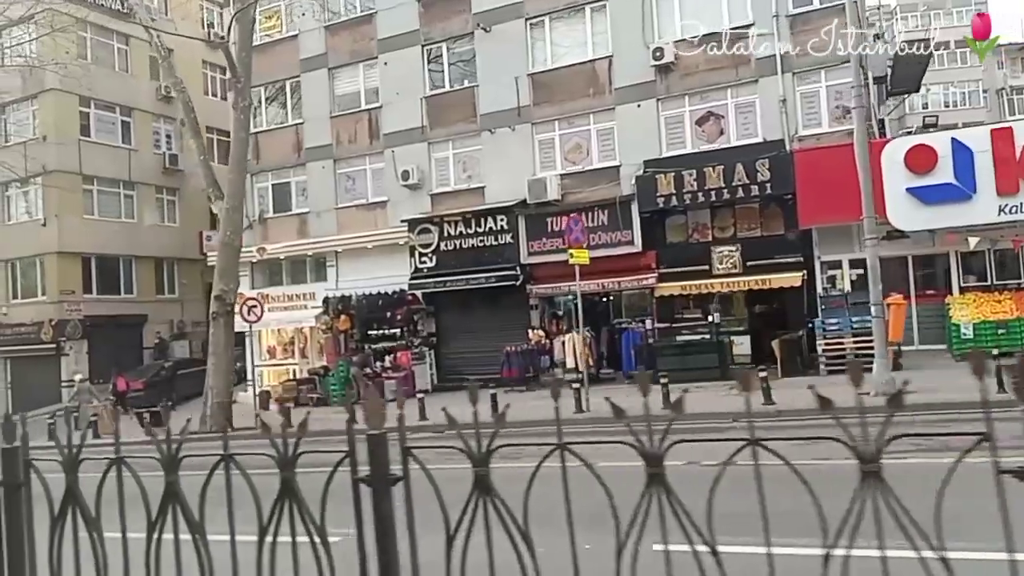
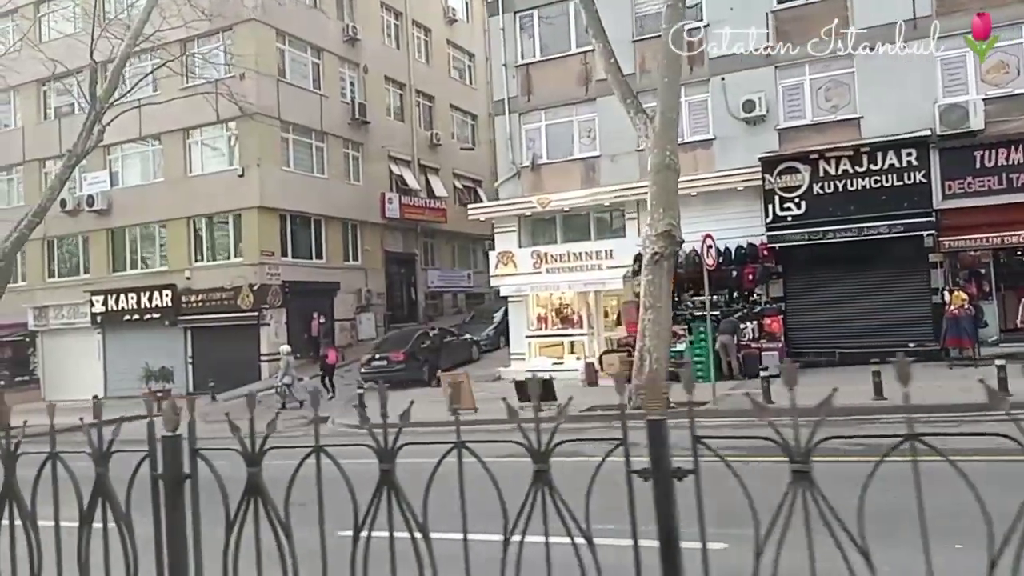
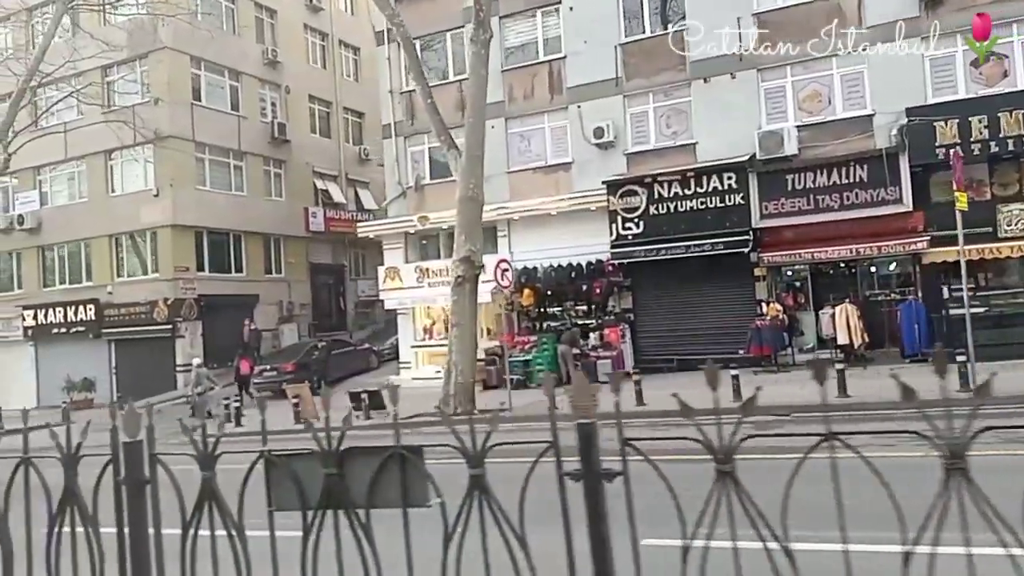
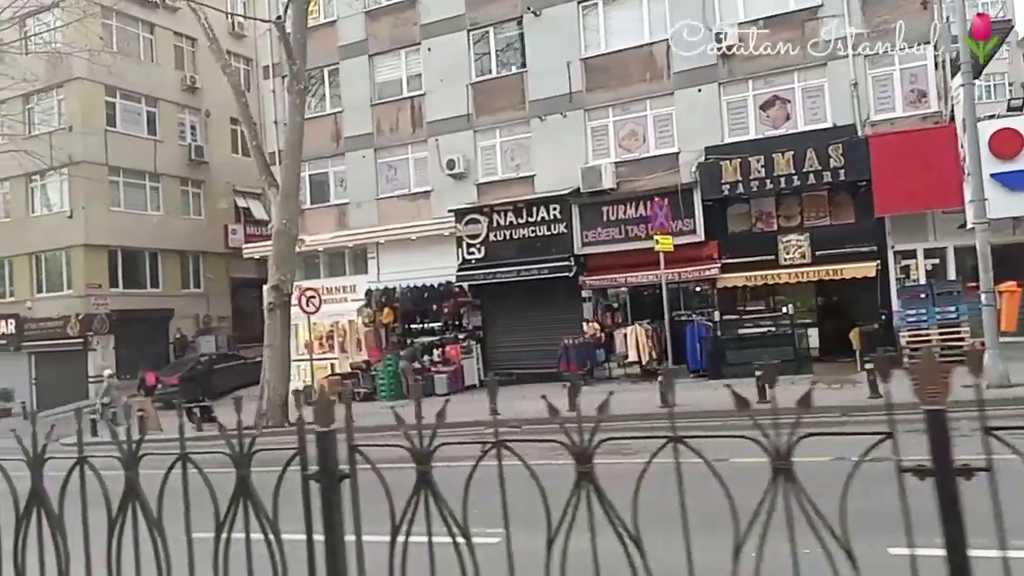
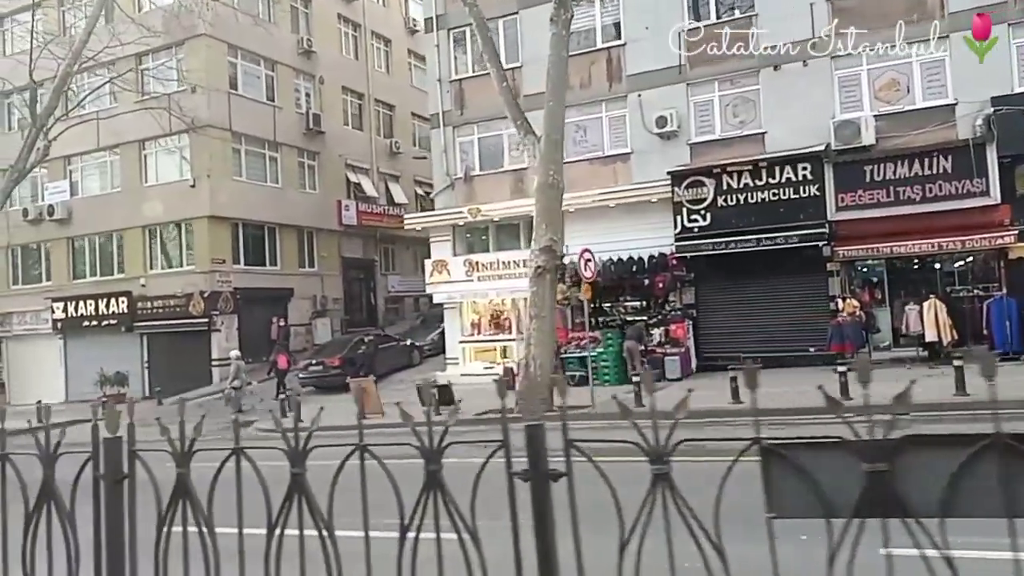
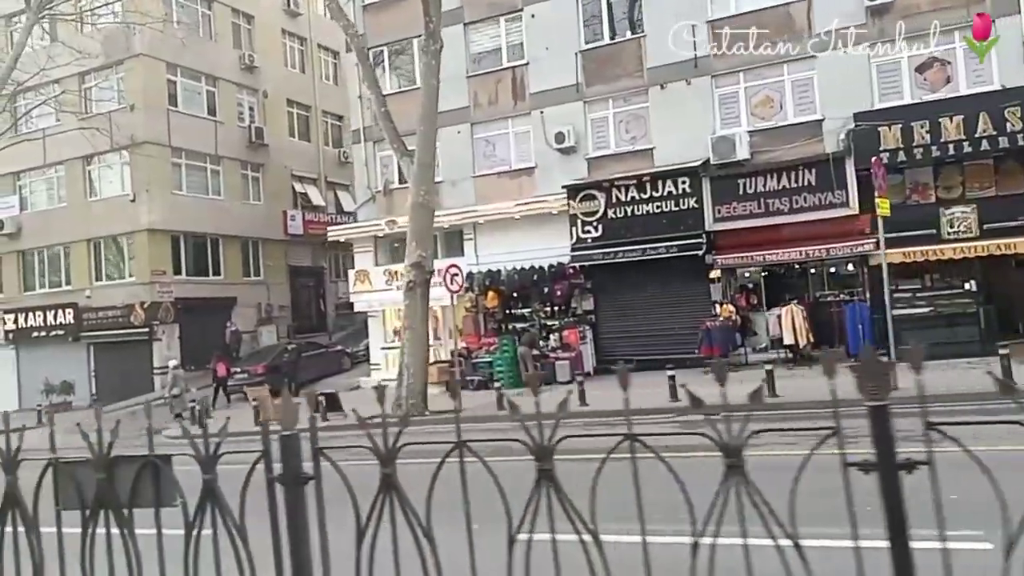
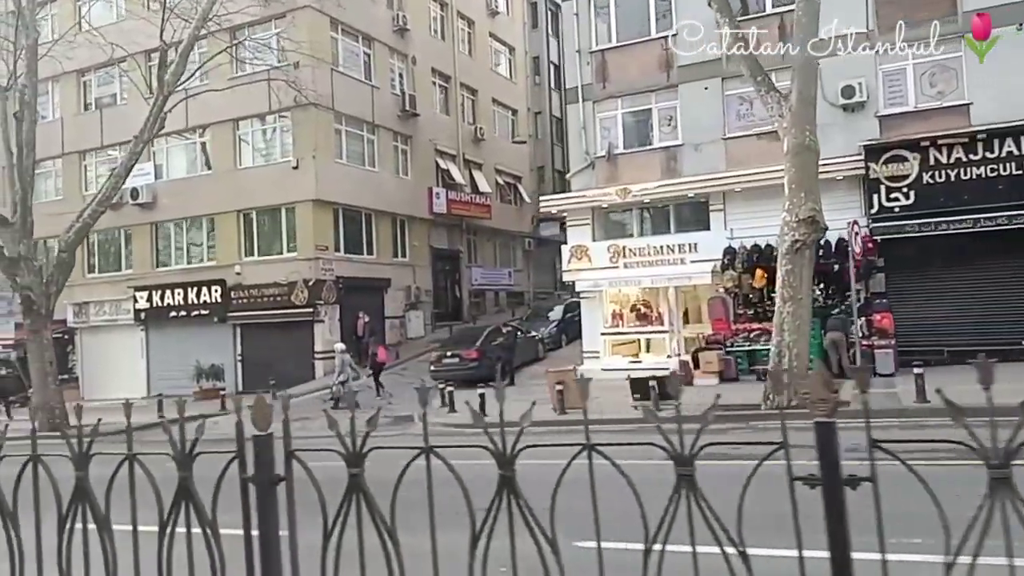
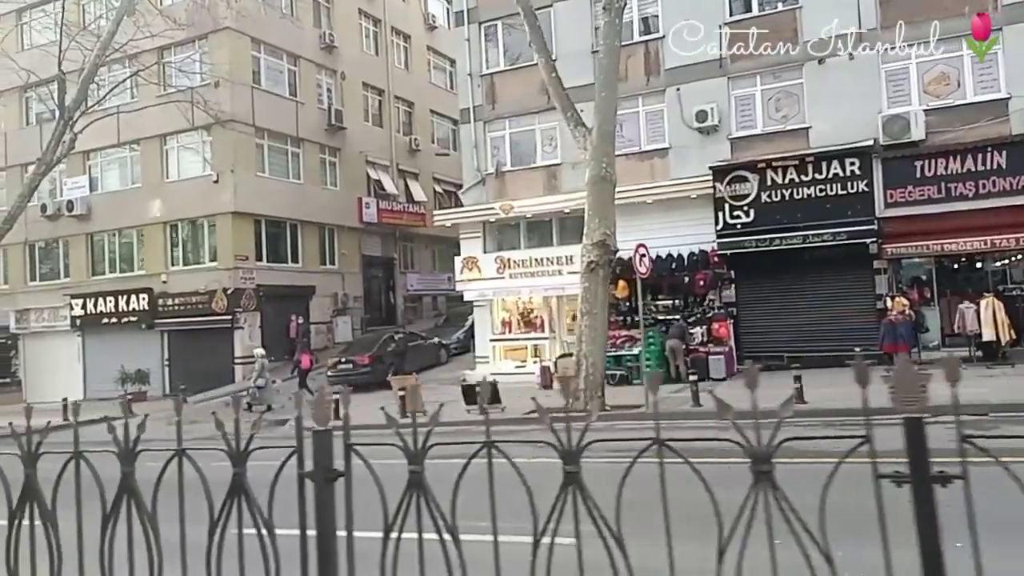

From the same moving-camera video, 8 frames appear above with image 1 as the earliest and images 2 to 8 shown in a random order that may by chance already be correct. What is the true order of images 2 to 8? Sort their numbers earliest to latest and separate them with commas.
4, 6, 3, 5, 8, 2, 7
